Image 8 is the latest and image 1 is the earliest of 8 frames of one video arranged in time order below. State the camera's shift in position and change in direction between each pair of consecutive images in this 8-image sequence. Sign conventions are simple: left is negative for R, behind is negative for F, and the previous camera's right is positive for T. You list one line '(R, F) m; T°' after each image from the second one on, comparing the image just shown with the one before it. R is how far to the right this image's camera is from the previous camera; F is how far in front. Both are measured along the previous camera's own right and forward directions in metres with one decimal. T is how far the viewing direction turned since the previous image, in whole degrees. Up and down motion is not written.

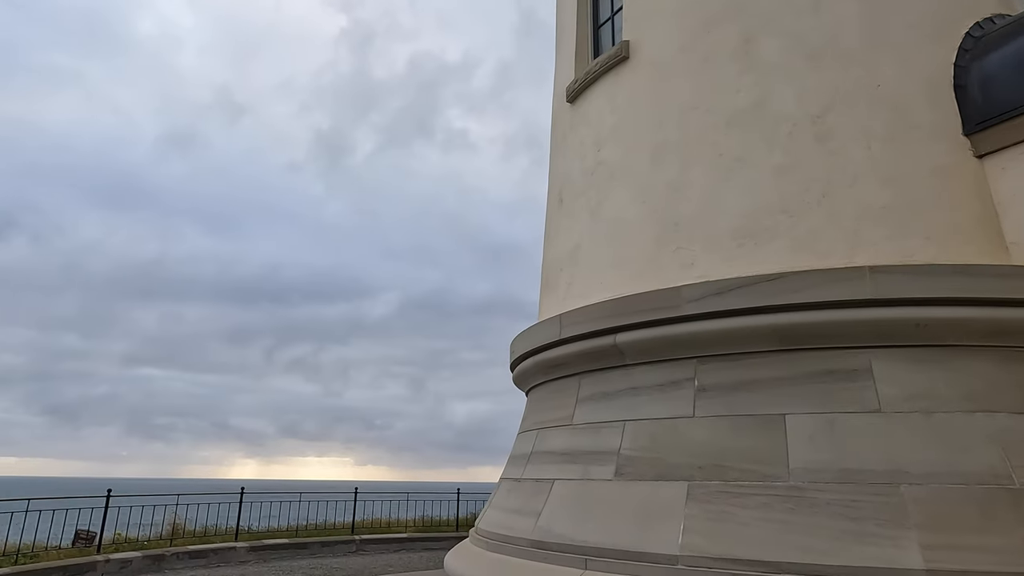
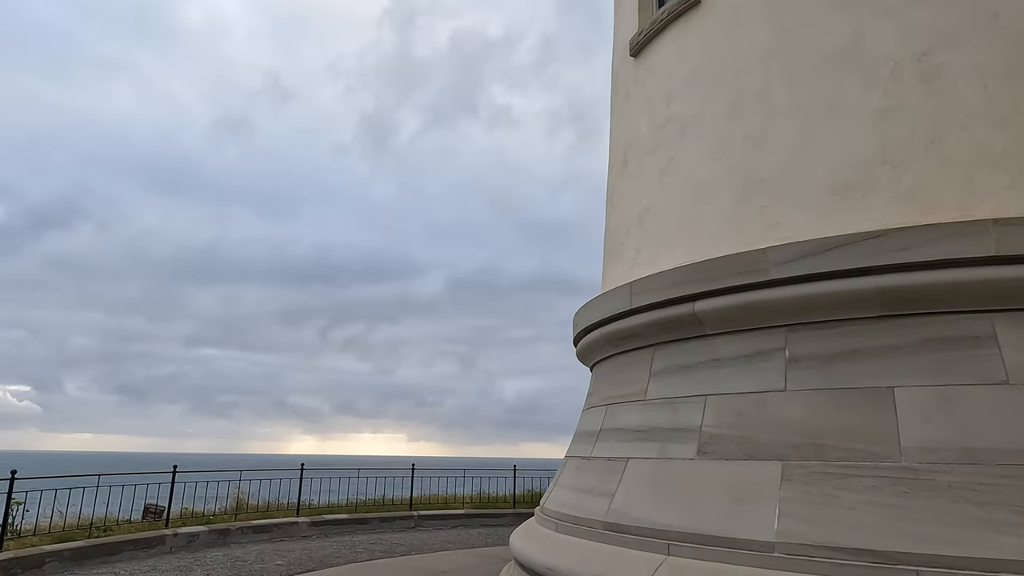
(-0.1, +0.3) m; -4°
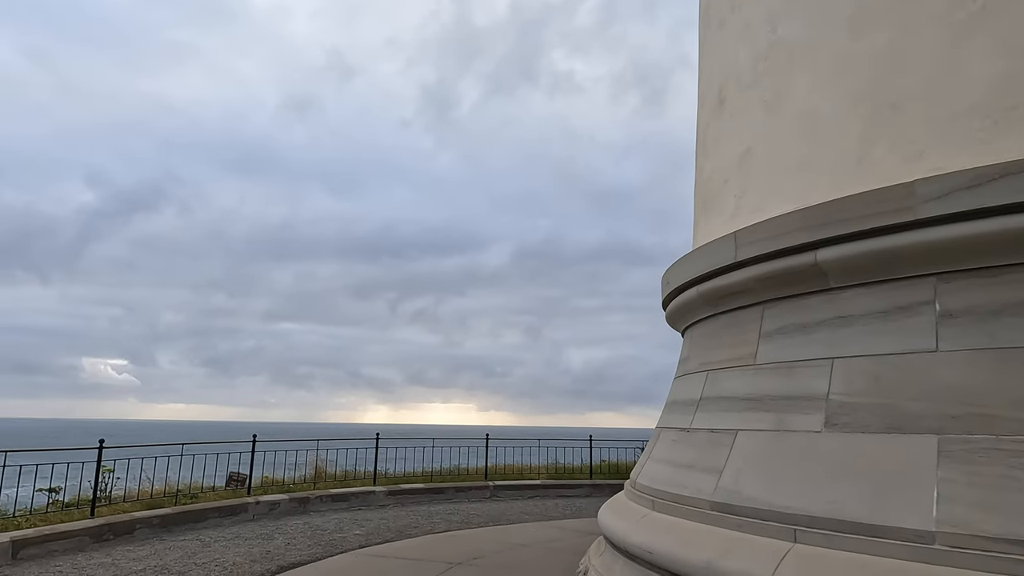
(-0.1, +0.5) m; -6°
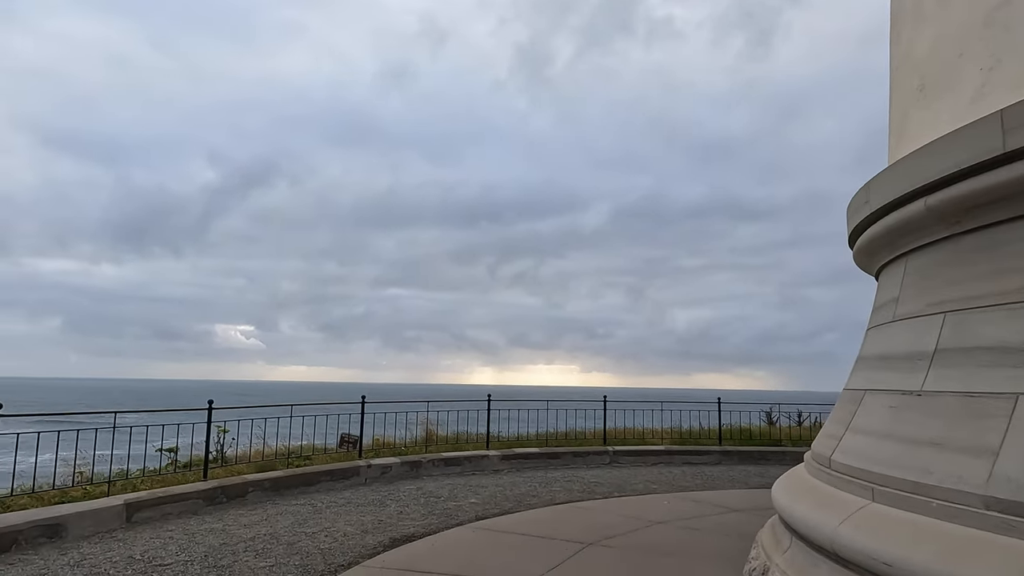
(-0.3, +1.0) m; -9°
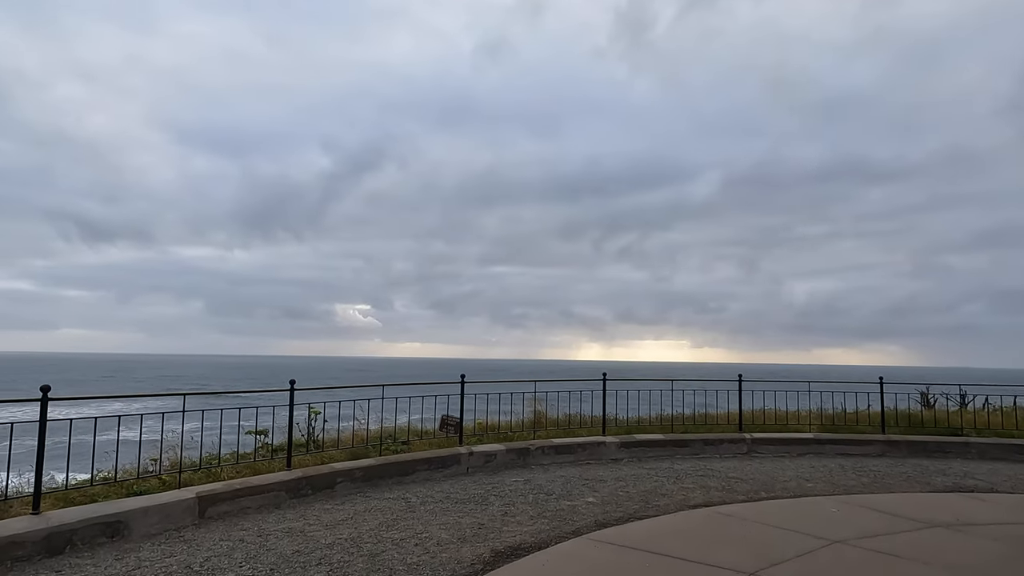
(-0.1, +1.3) m; -9°
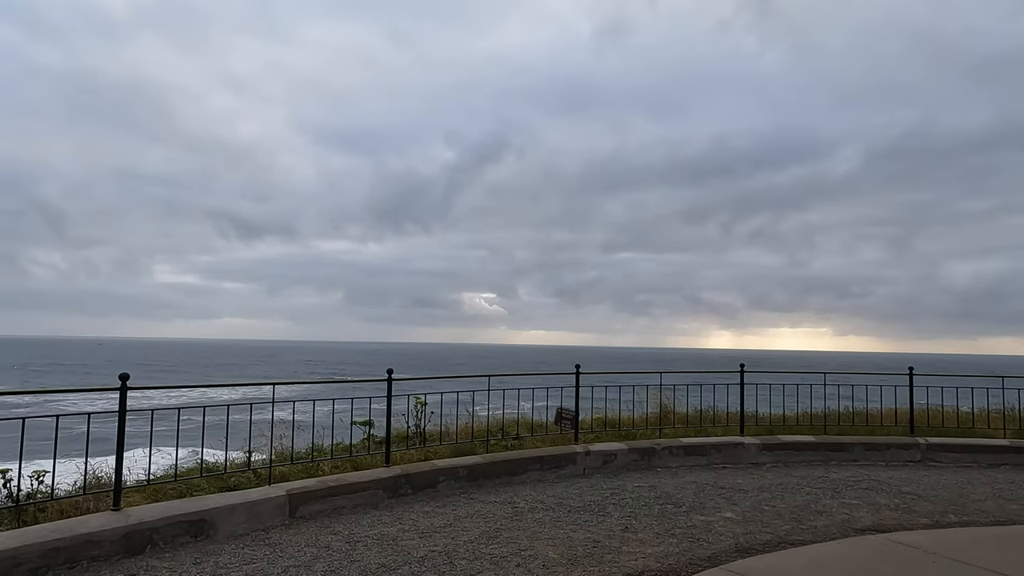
(0.0, +0.9) m; -11°
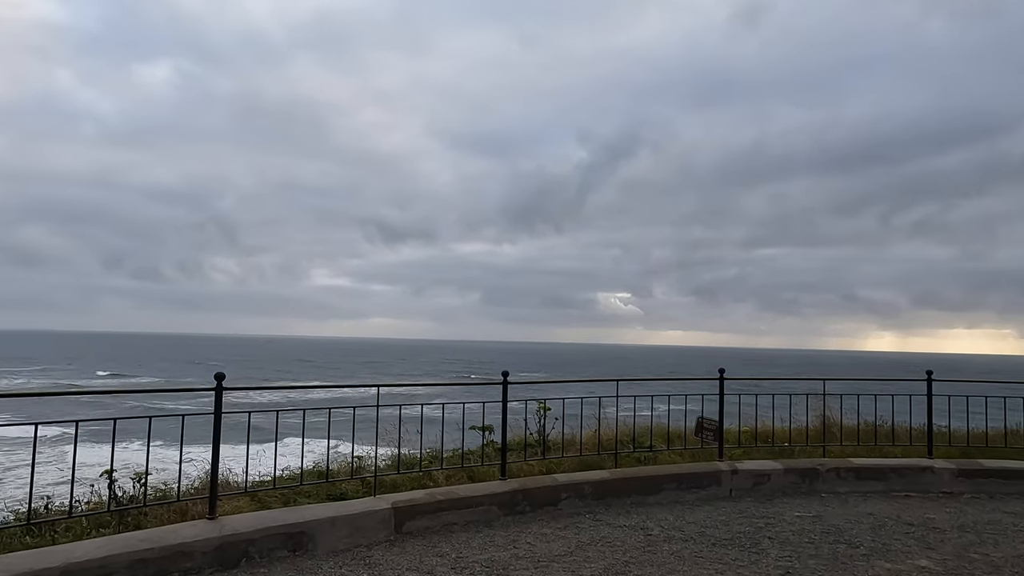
(0.0, +0.7) m; -12°
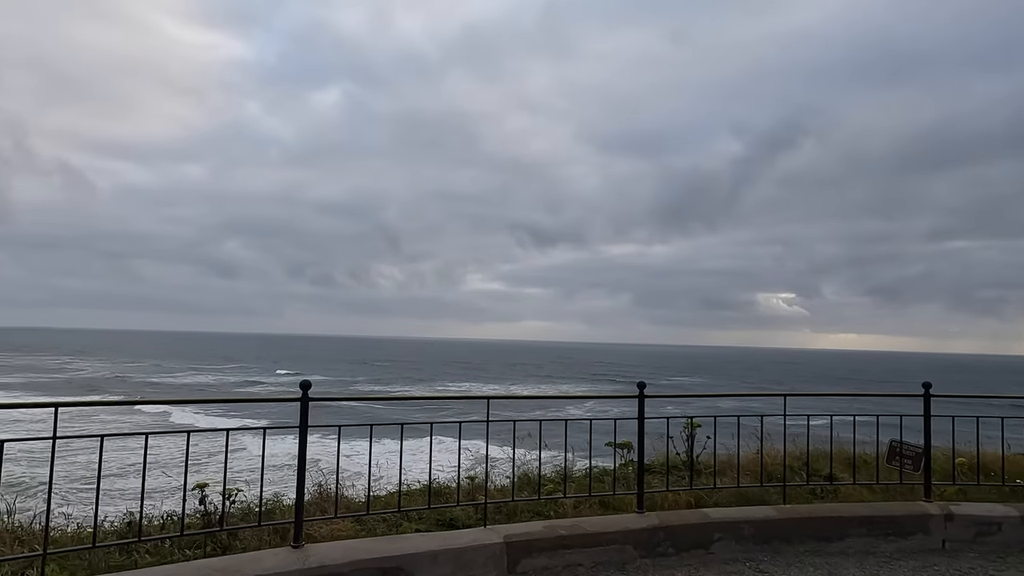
(+0.1, +0.8) m; -13°
